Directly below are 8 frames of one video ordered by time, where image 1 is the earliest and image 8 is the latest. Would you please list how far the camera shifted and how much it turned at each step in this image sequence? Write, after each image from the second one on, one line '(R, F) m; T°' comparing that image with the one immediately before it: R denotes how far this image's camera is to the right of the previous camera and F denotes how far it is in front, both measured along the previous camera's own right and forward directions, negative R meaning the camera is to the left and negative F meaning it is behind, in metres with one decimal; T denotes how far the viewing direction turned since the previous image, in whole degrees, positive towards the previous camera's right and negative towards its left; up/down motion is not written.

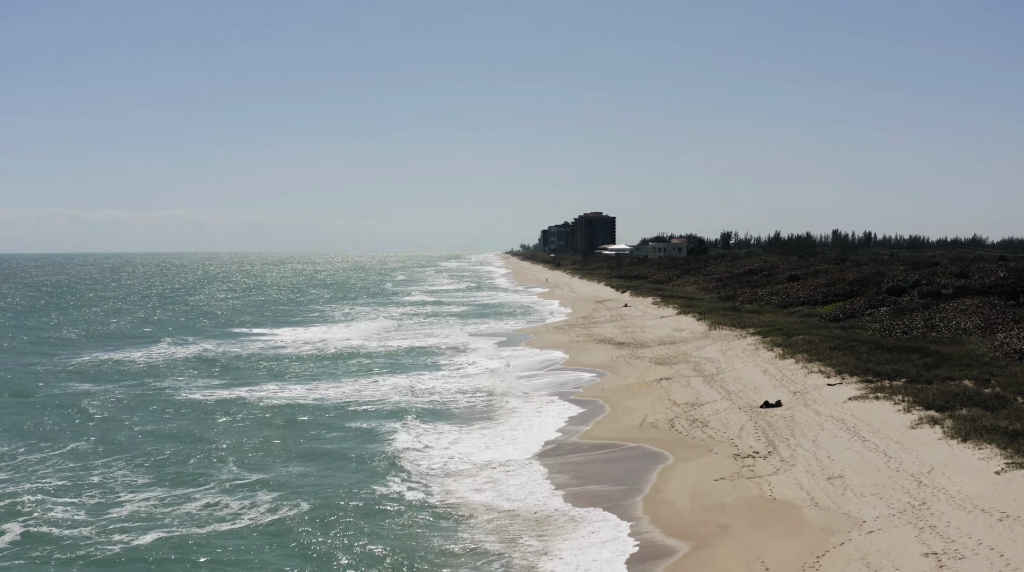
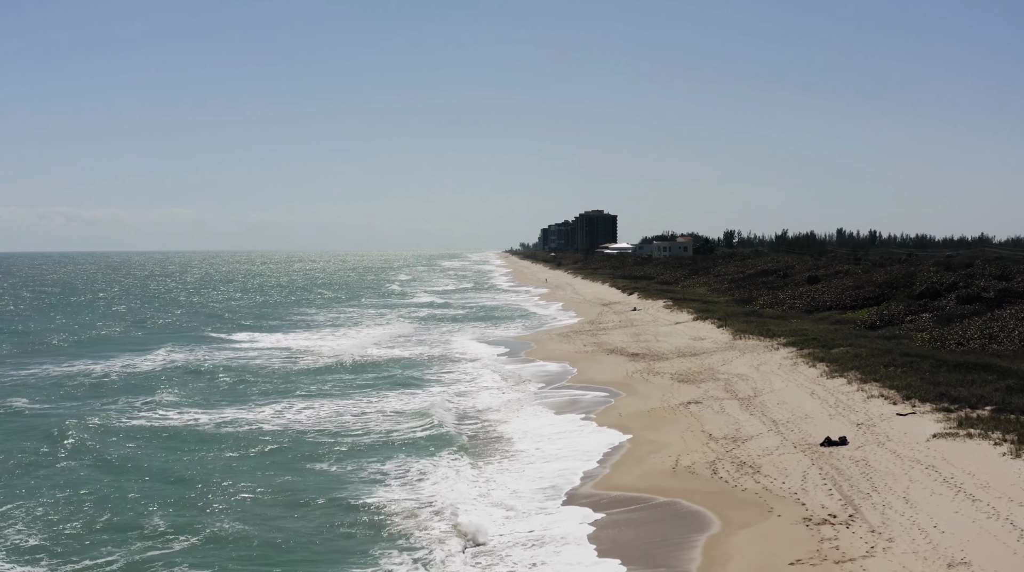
(0.0, +5.6) m; 0°
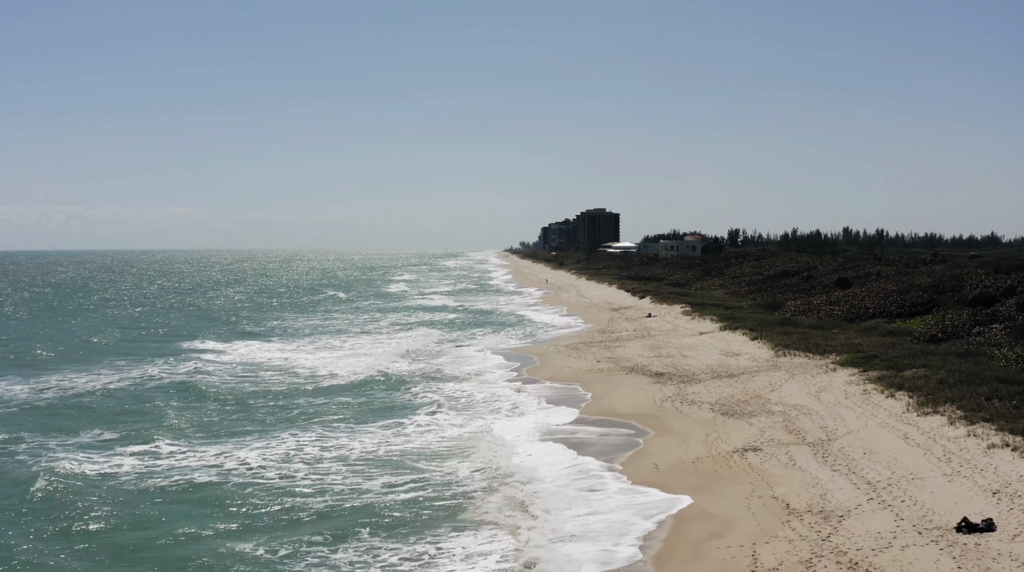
(-0.1, +6.9) m; 0°
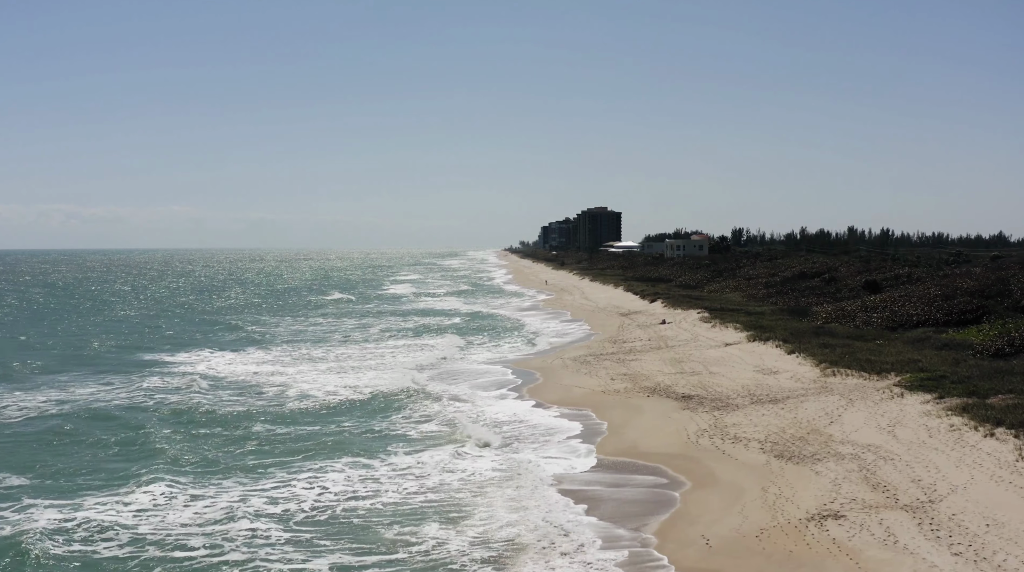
(0.0, +5.7) m; 0°
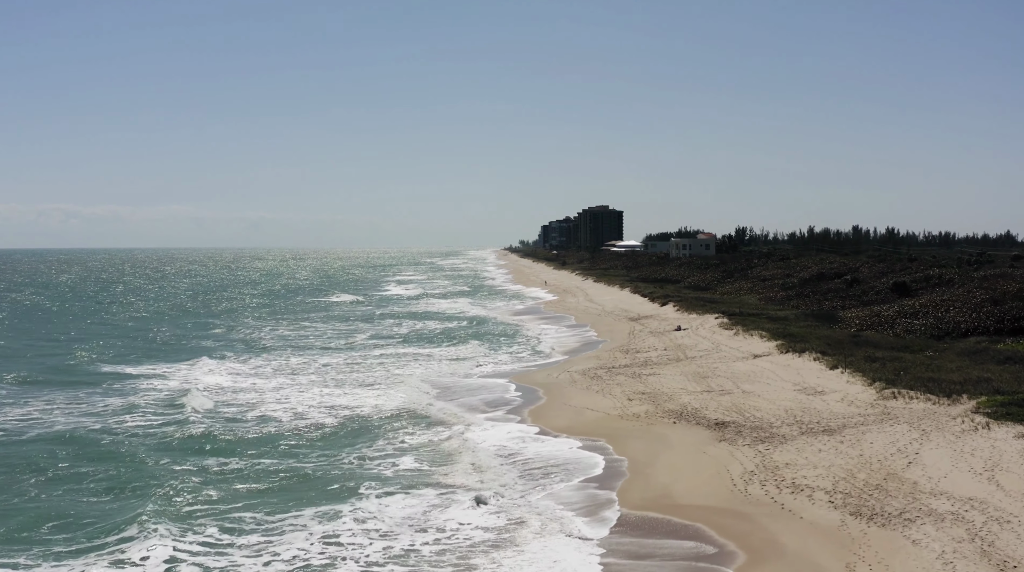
(0.0, +4.9) m; 0°
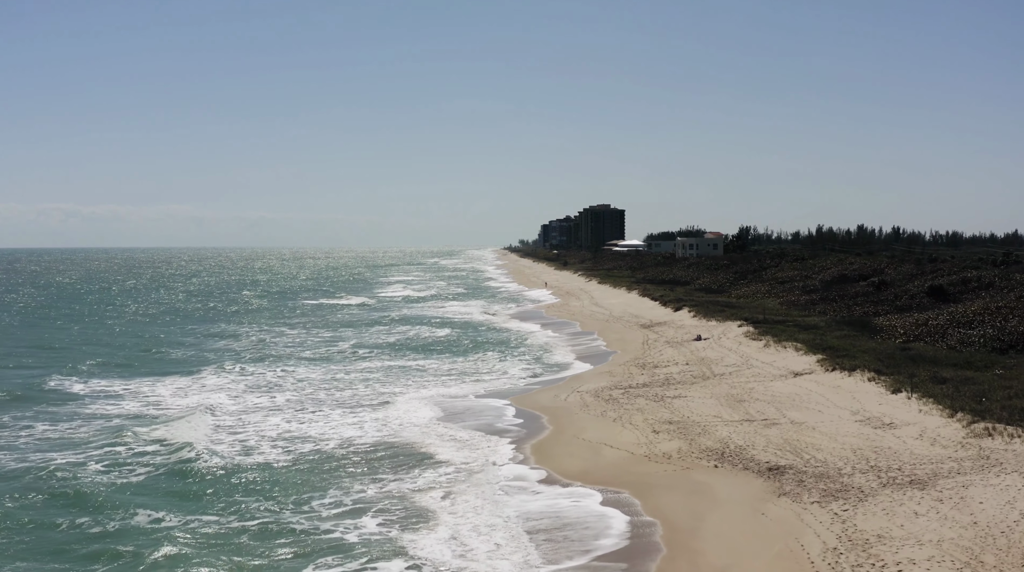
(0.0, +5.3) m; 0°
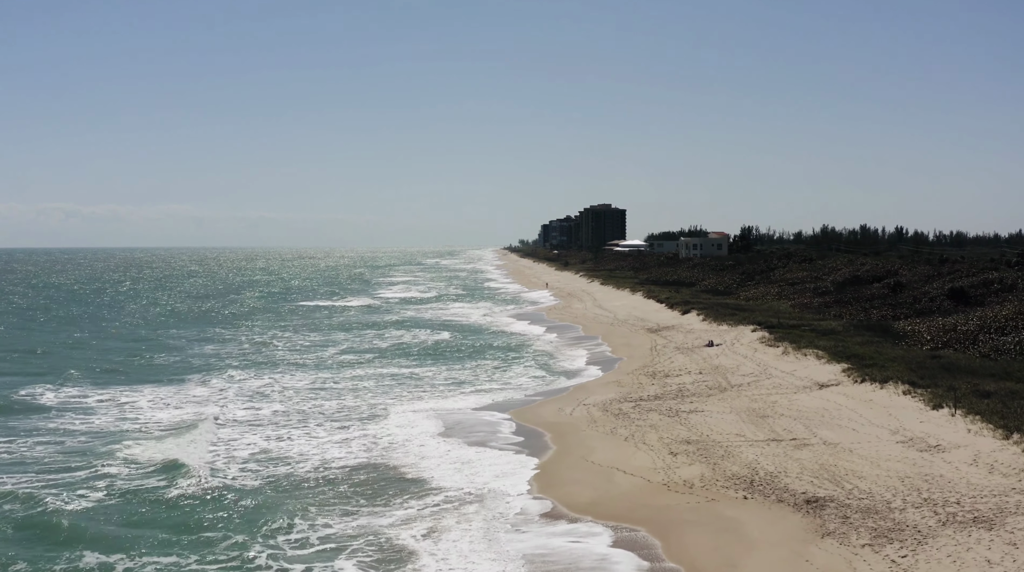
(0.0, +2.6) m; 0°
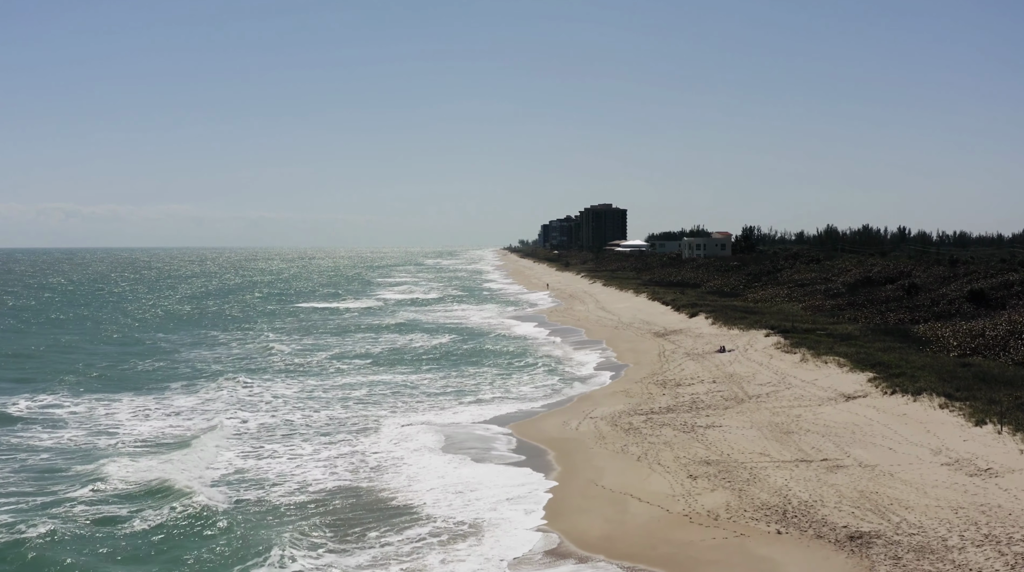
(0.0, +2.2) m; 0°
